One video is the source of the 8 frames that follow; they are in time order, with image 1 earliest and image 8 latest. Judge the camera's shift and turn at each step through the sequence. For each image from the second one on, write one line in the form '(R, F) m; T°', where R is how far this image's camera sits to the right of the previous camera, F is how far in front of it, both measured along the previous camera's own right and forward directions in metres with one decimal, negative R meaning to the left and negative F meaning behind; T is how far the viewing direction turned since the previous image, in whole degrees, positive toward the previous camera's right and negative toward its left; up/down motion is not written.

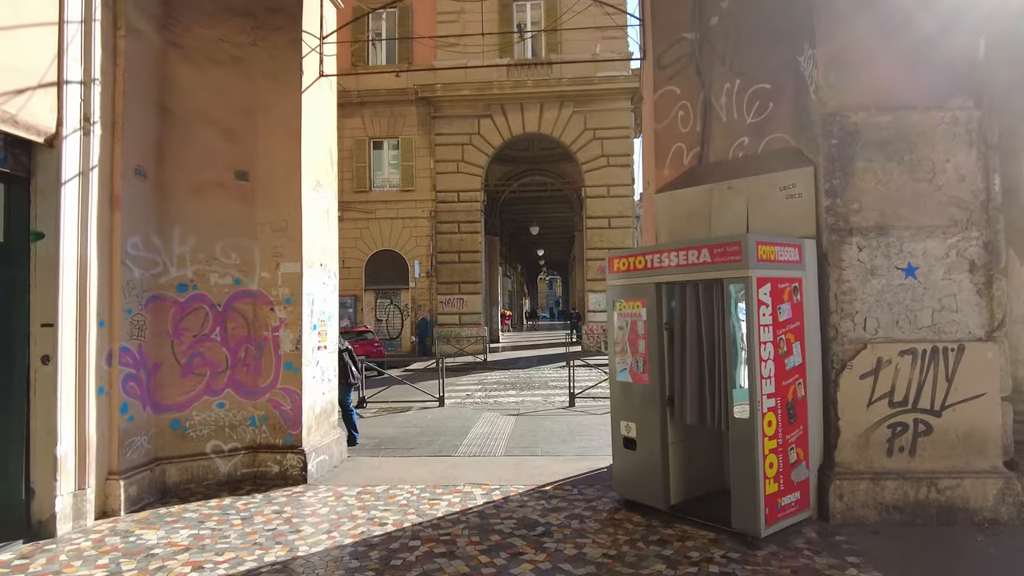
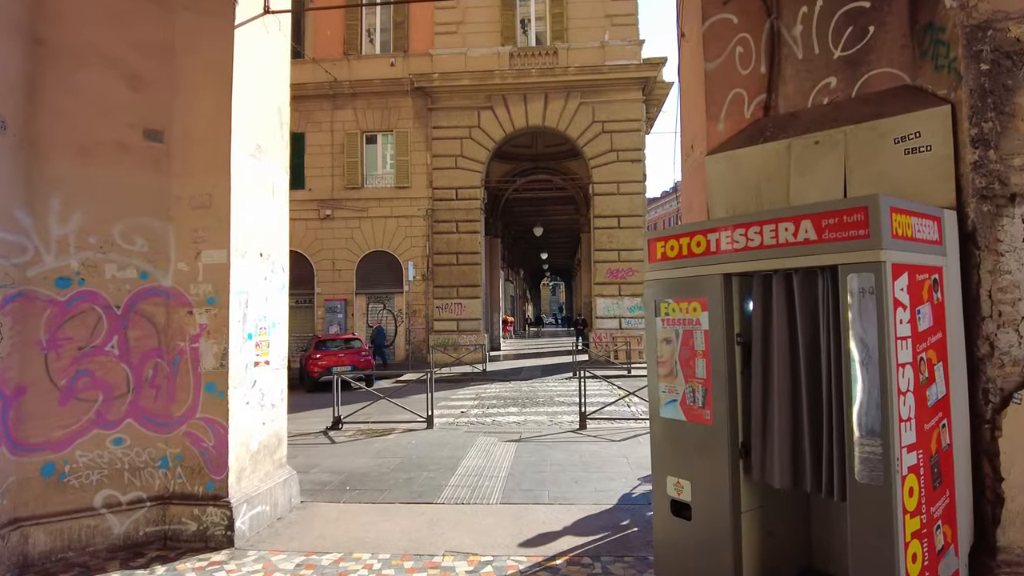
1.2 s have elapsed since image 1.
(0.0, +1.6) m; 0°
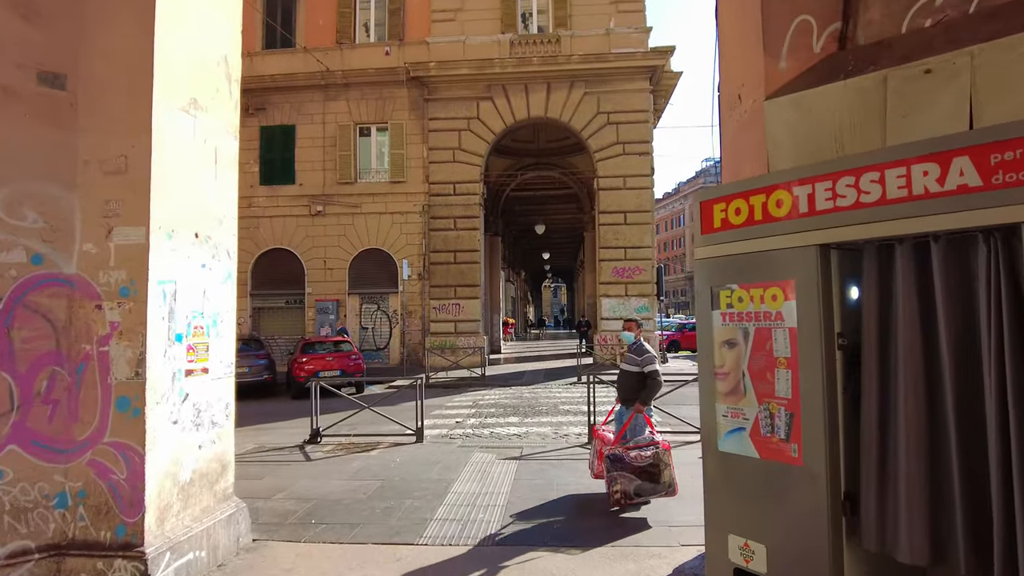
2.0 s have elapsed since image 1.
(0.0, +1.0) m; 0°
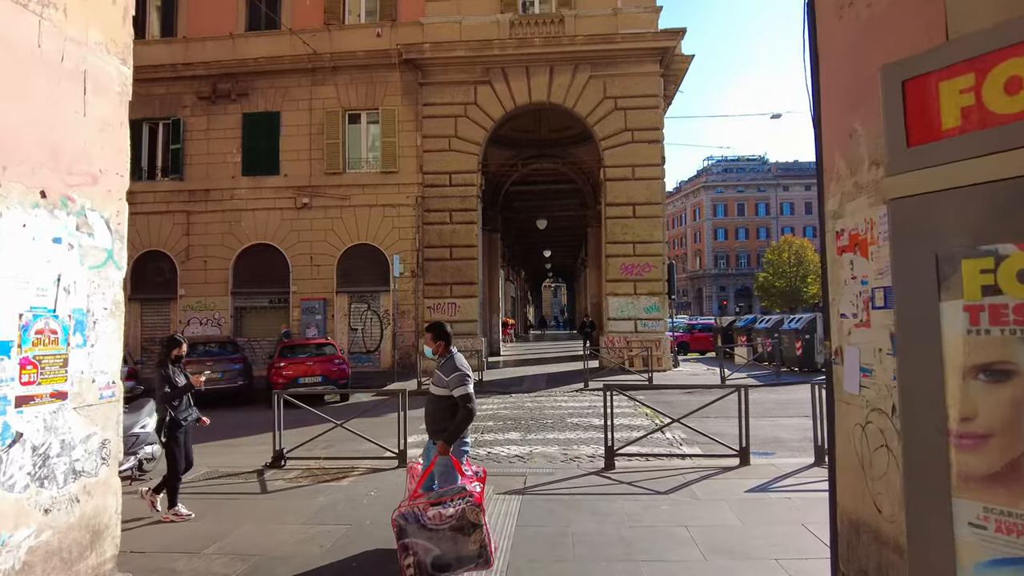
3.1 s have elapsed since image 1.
(0.0, +1.4) m; 0°
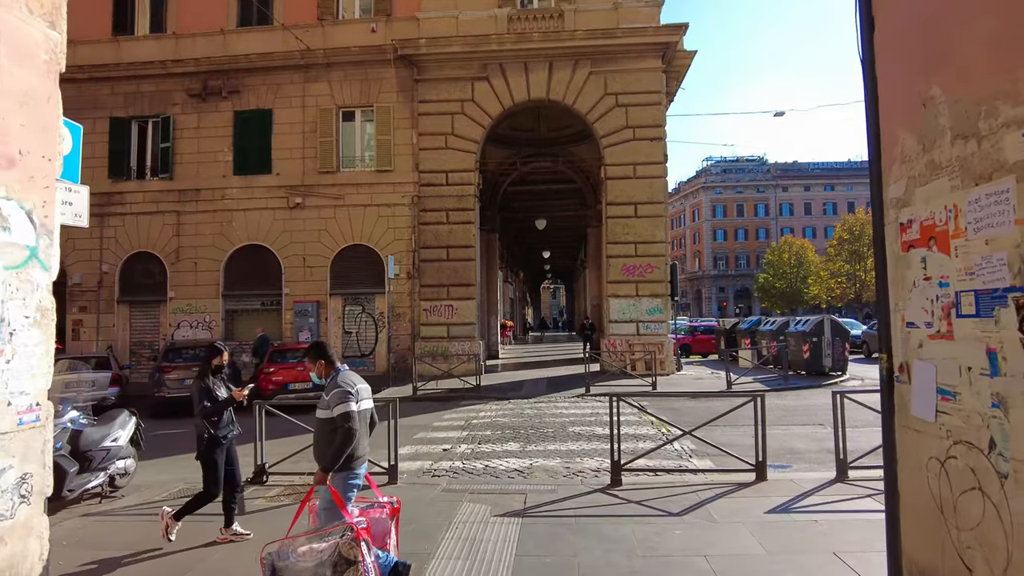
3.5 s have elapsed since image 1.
(0.0, +0.5) m; 0°
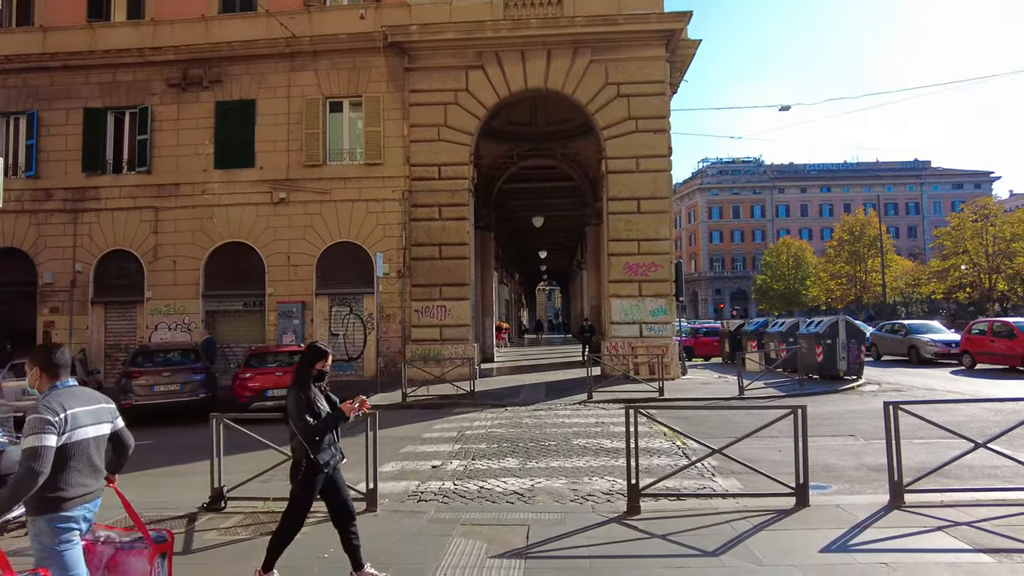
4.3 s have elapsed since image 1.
(0.0, +0.9) m; 0°
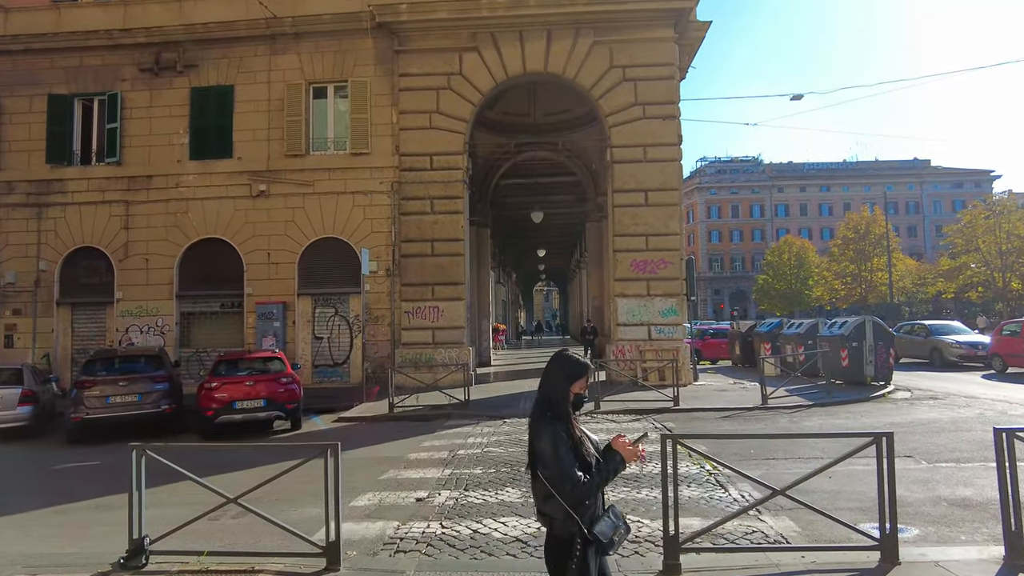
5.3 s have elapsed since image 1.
(0.0, +1.3) m; 0°
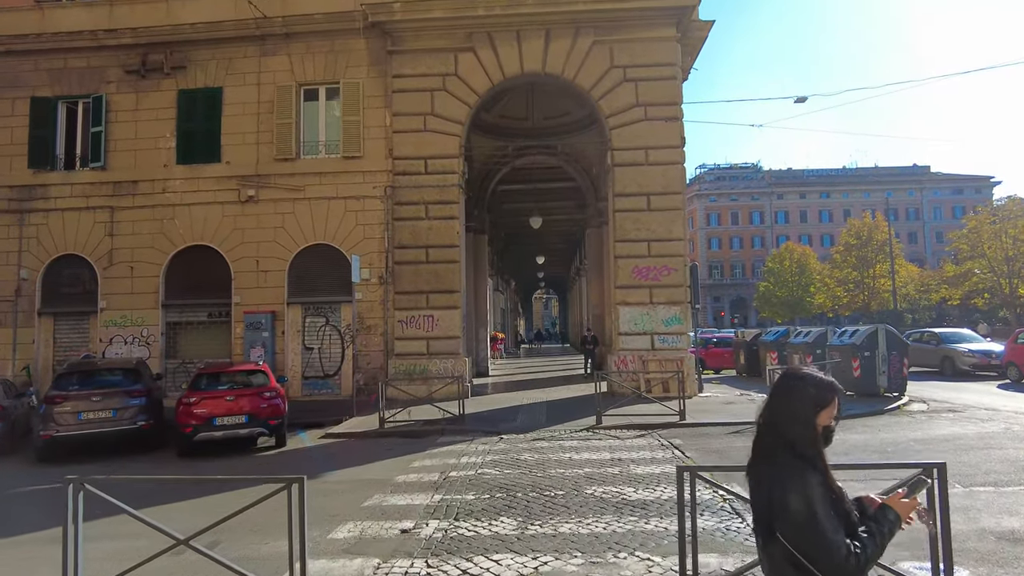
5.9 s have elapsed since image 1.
(0.0, +0.6) m; 0°
